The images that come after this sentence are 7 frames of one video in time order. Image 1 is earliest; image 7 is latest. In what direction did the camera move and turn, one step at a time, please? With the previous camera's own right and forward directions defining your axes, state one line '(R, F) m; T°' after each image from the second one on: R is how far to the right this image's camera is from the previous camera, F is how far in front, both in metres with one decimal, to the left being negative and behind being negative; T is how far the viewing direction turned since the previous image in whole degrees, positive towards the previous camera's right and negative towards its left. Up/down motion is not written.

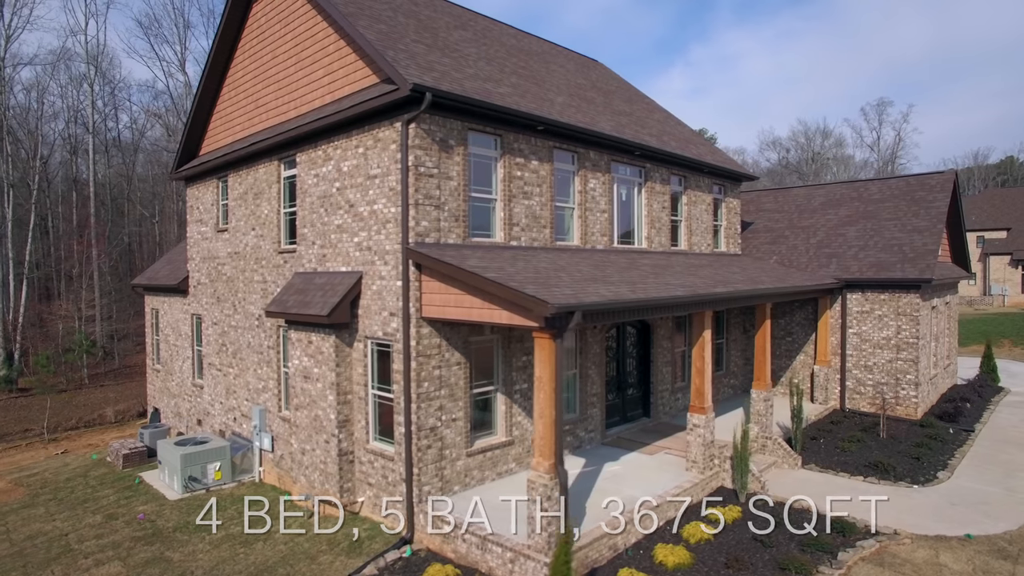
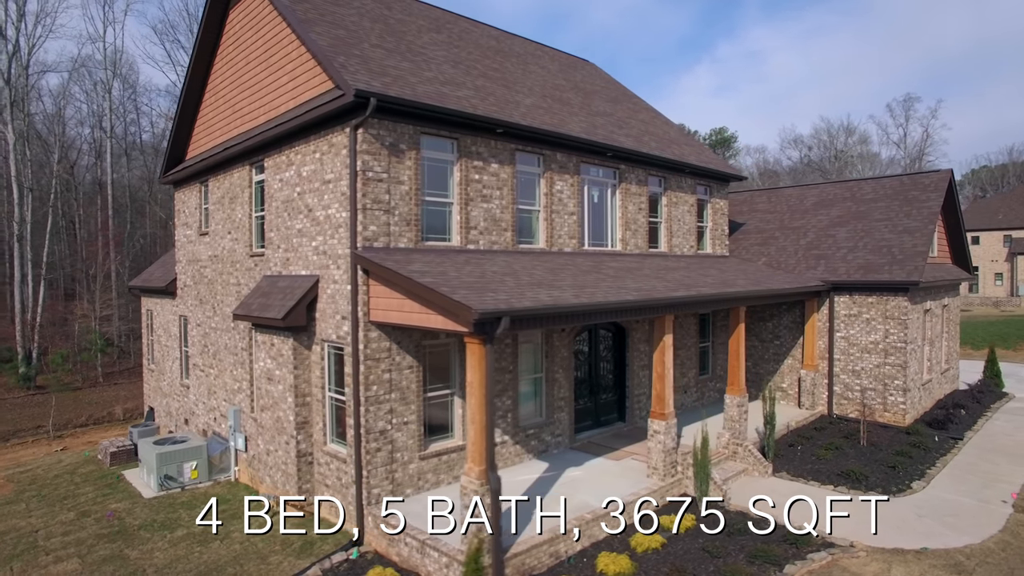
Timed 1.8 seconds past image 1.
(+1.2, +0.1) m; -3°
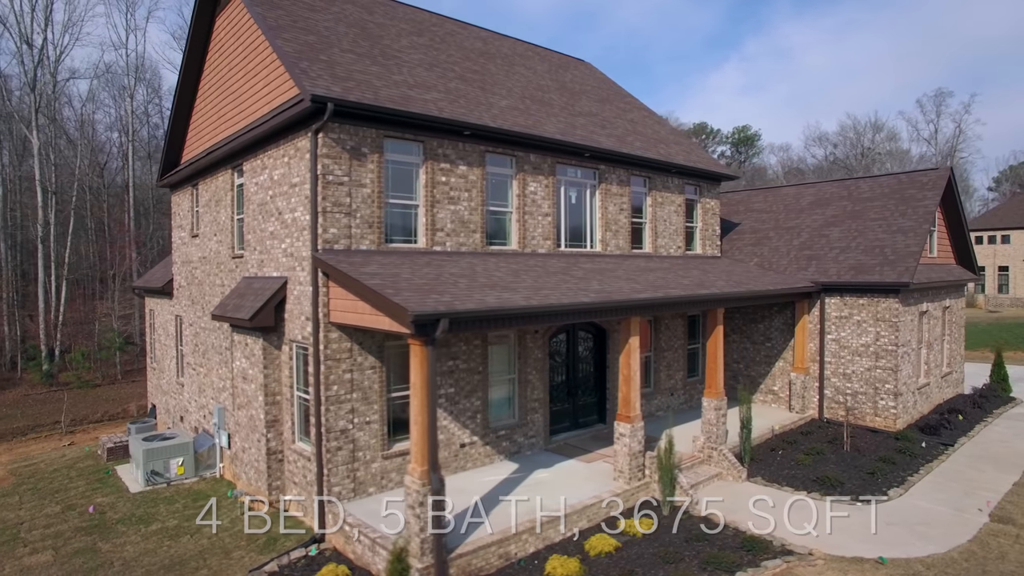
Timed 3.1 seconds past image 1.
(+1.1, 0.0) m; -3°
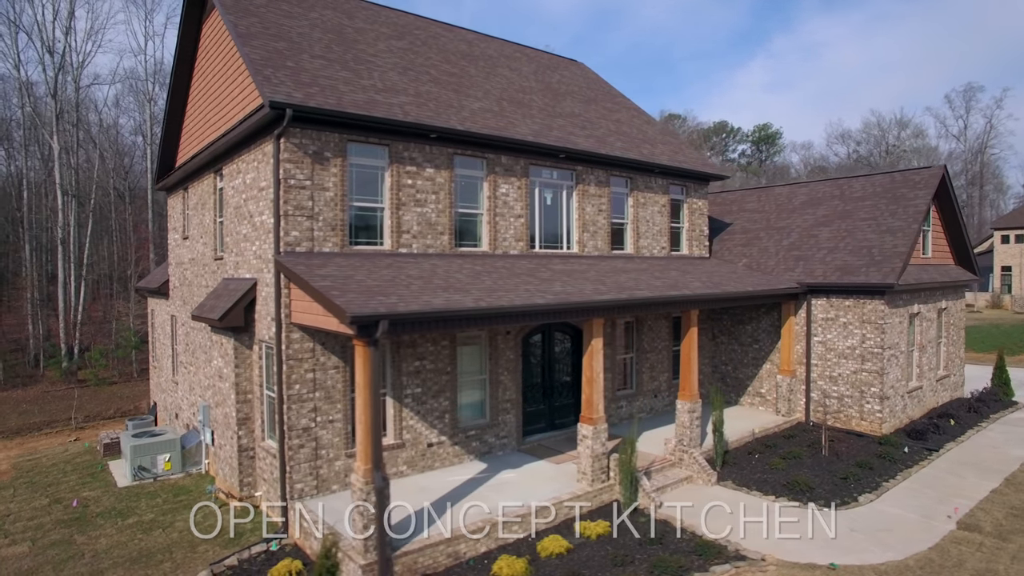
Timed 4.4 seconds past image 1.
(+1.1, 0.0) m; -2°
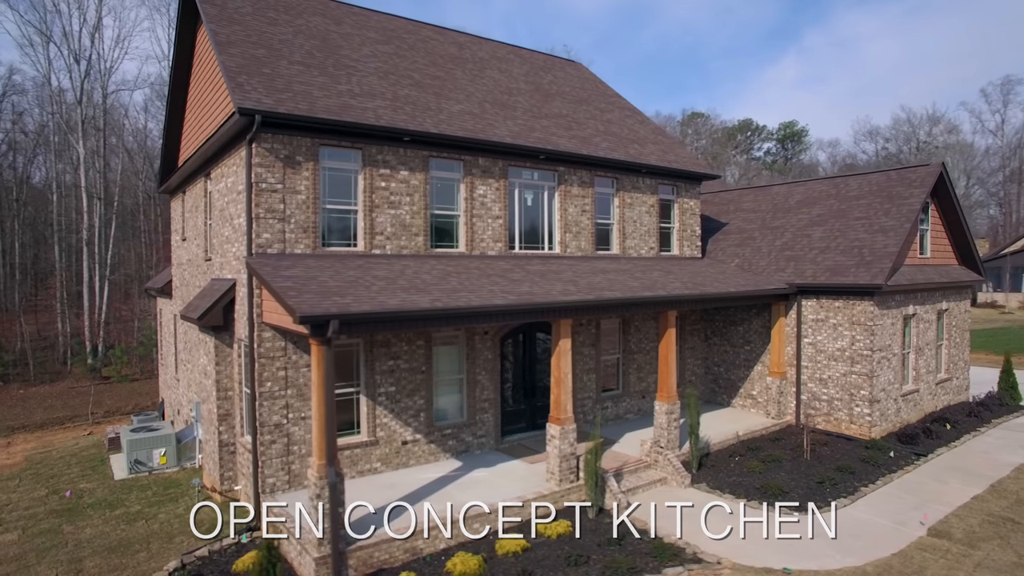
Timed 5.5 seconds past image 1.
(+1.0, -0.1) m; -3°
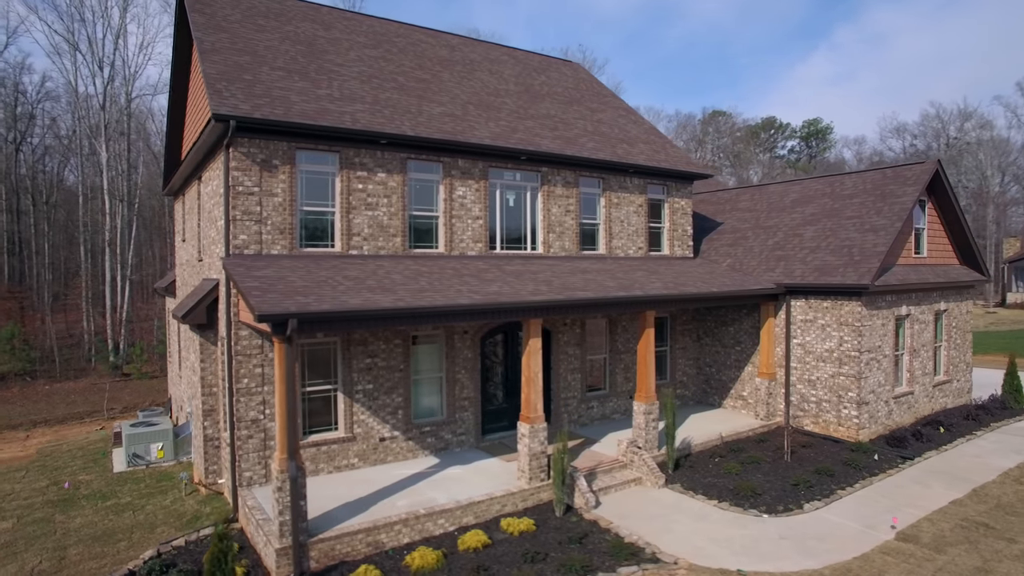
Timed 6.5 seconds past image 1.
(+1.0, -0.1) m; -3°
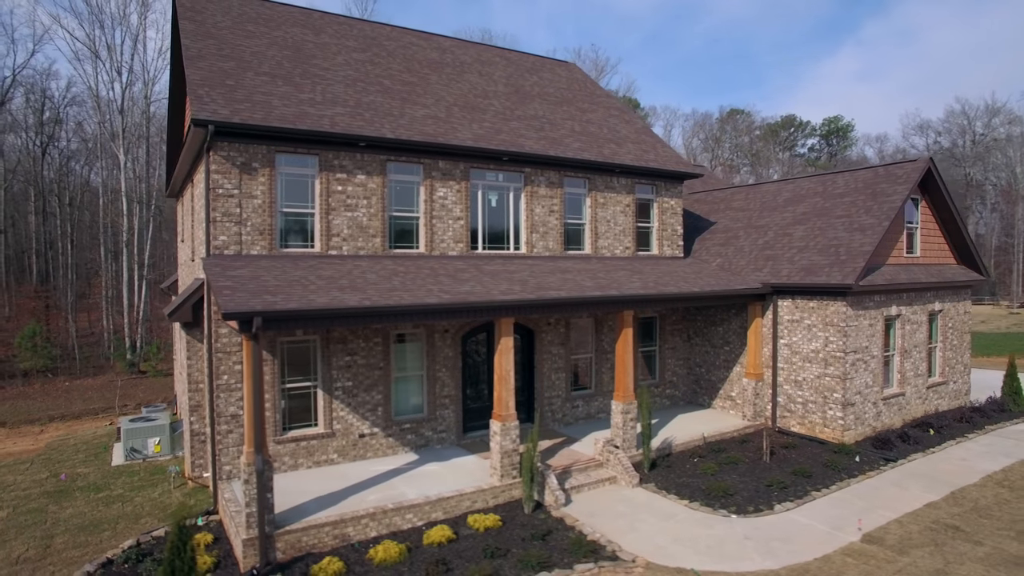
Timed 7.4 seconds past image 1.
(+0.9, -0.1) m; -2°
